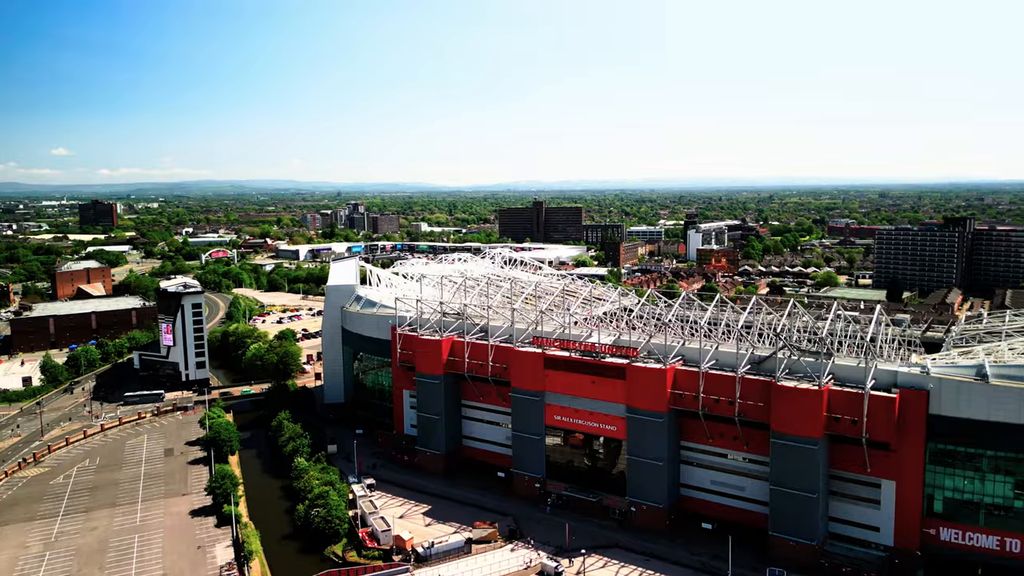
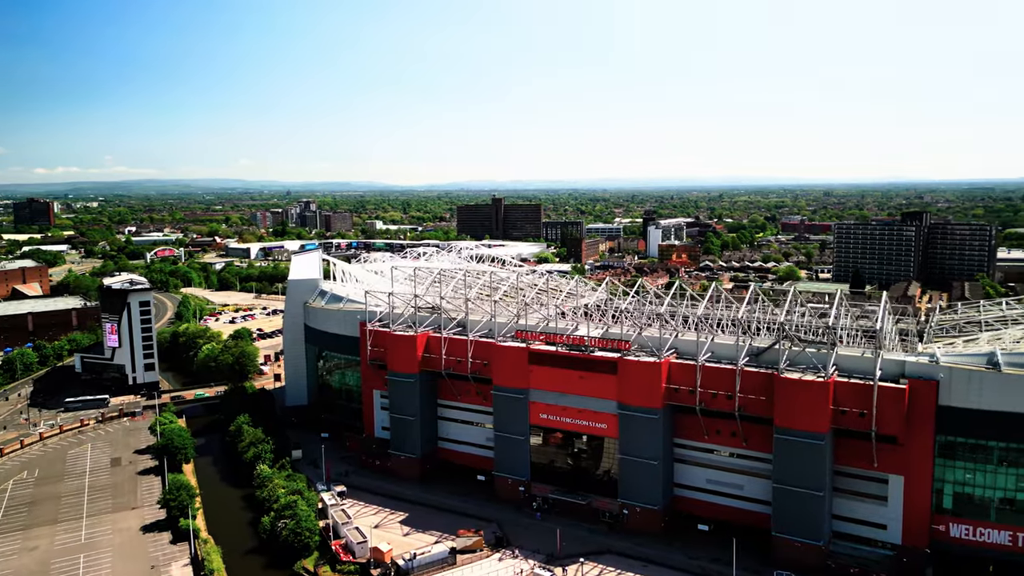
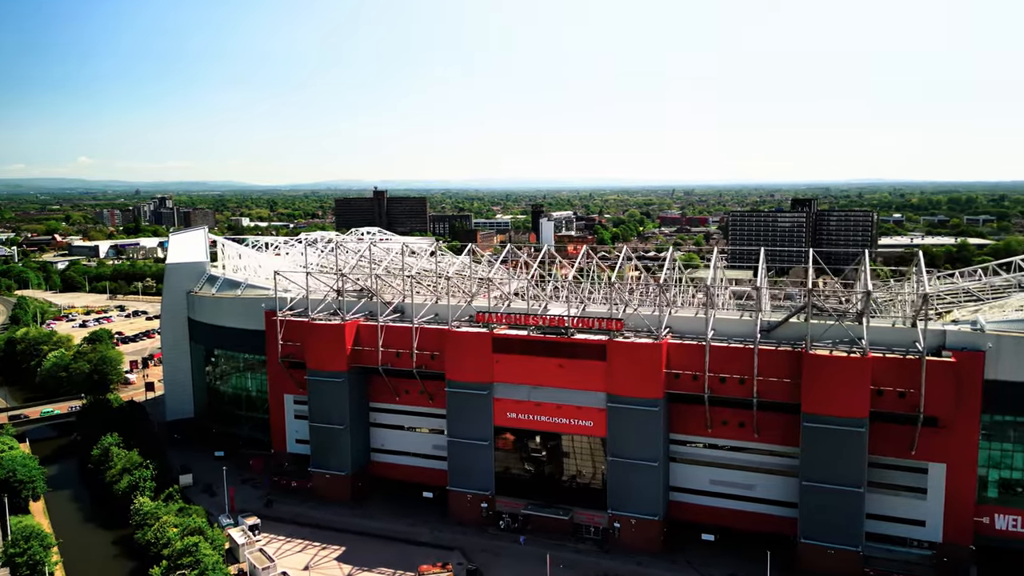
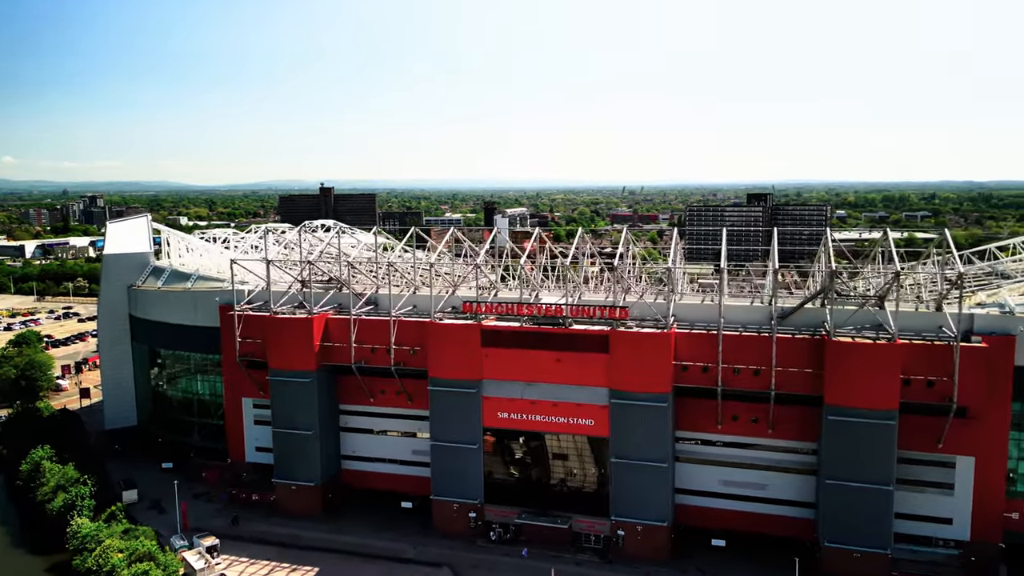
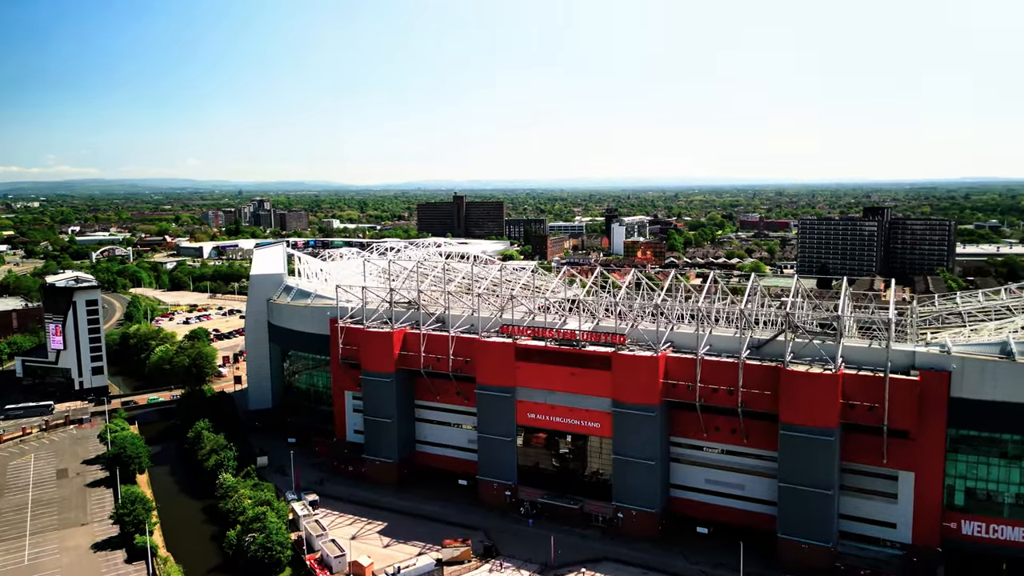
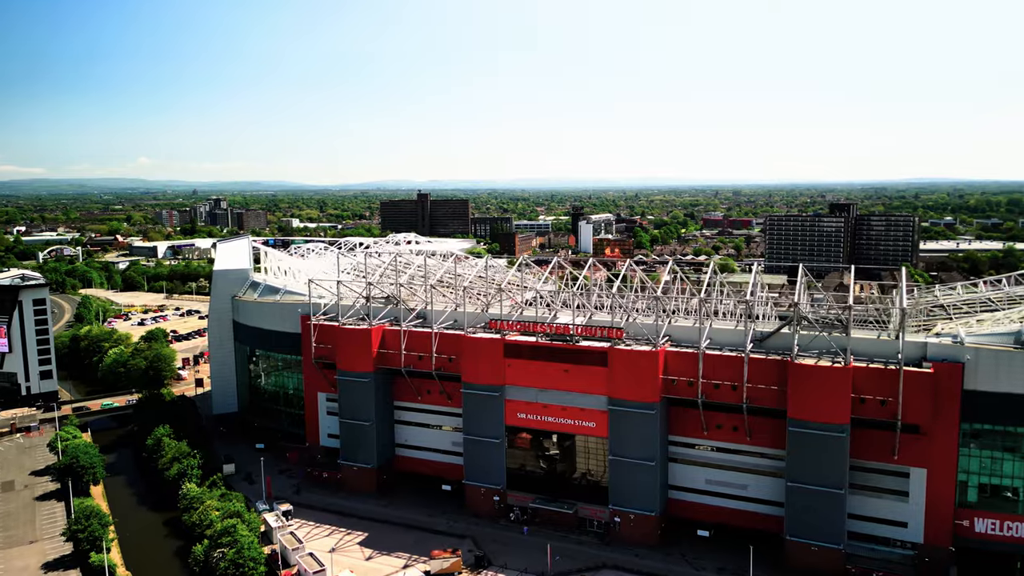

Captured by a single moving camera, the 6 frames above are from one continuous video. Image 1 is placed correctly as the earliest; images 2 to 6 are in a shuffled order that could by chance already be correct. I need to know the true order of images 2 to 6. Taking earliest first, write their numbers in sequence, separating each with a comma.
2, 5, 6, 3, 4
